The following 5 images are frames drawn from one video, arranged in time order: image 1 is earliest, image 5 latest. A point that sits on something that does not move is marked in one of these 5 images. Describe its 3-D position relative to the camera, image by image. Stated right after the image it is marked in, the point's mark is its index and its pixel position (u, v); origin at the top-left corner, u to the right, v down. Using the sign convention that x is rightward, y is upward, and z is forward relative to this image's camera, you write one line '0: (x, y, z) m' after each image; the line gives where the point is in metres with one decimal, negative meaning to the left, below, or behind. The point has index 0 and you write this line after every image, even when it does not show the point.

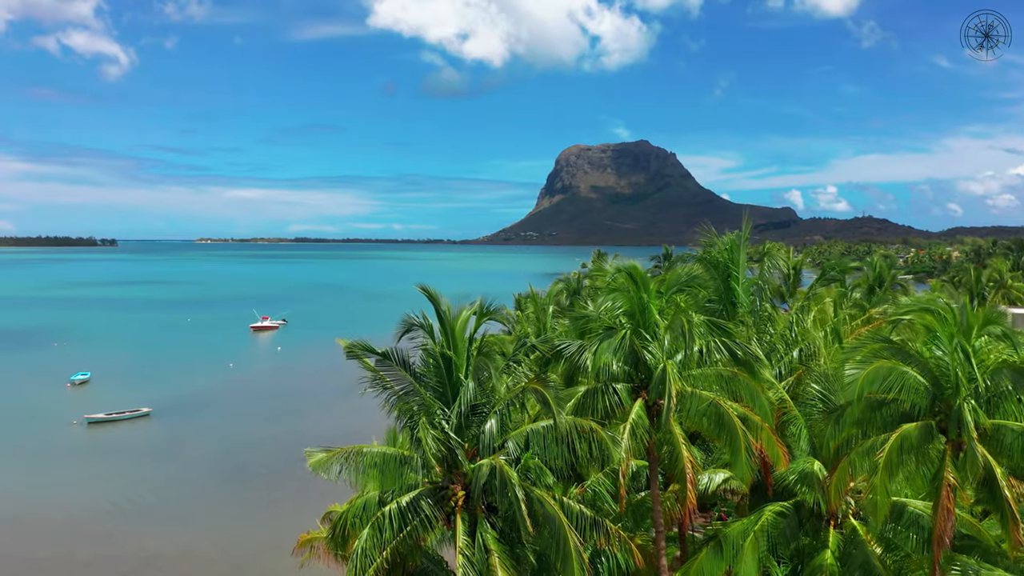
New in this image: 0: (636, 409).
0: (+1.7, -1.6, +8.5) m
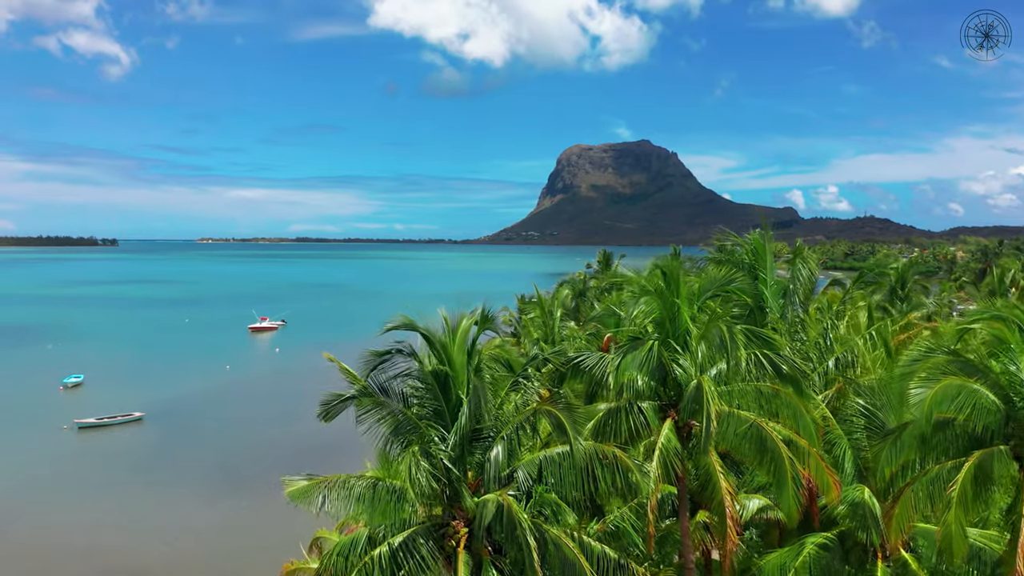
0: (+1.8, -1.7, +7.4) m
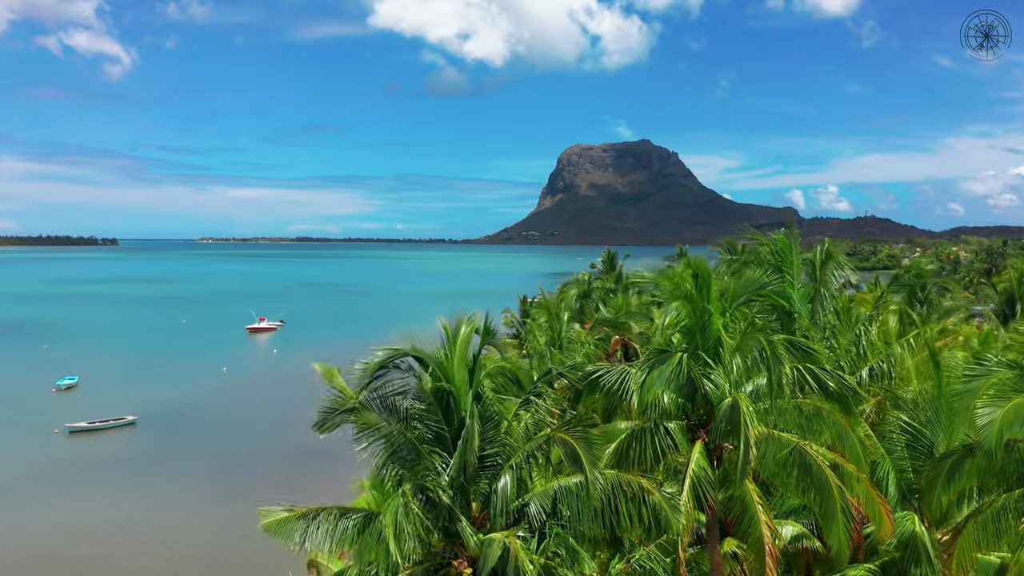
0: (+1.9, -1.7, +6.5) m
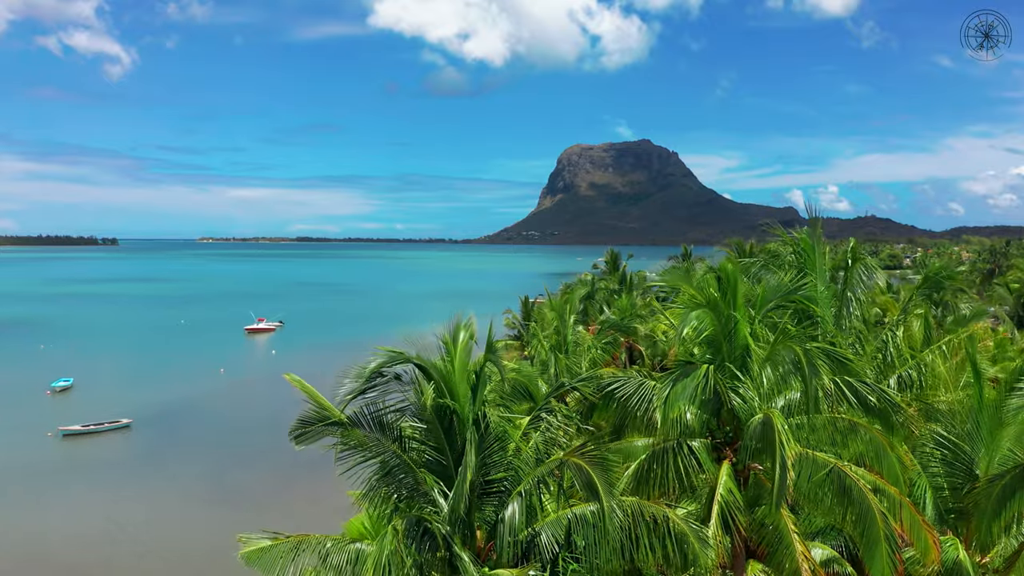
0: (+2.0, -1.8, +5.9) m
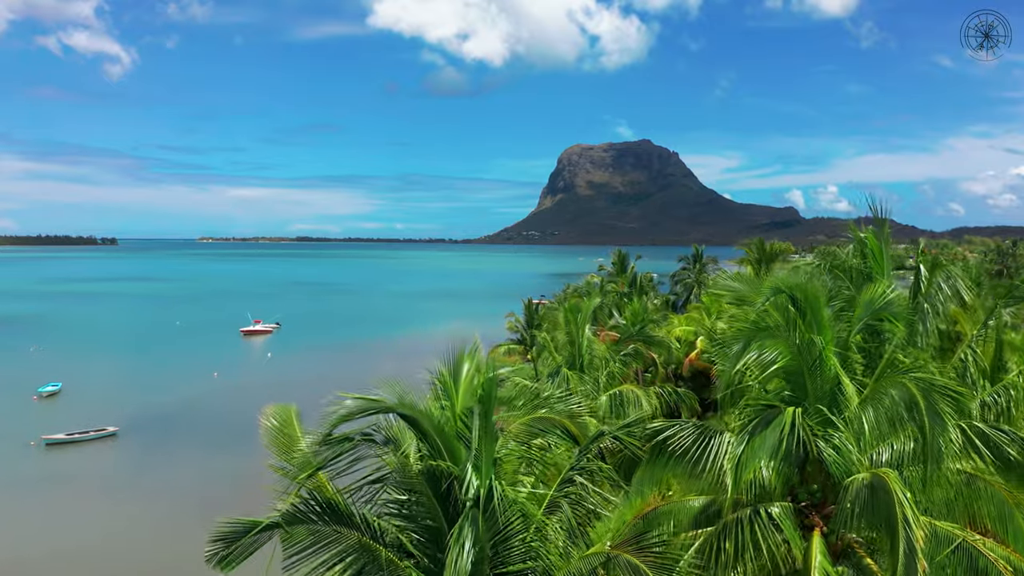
0: (+2.2, -1.9, +4.5) m
